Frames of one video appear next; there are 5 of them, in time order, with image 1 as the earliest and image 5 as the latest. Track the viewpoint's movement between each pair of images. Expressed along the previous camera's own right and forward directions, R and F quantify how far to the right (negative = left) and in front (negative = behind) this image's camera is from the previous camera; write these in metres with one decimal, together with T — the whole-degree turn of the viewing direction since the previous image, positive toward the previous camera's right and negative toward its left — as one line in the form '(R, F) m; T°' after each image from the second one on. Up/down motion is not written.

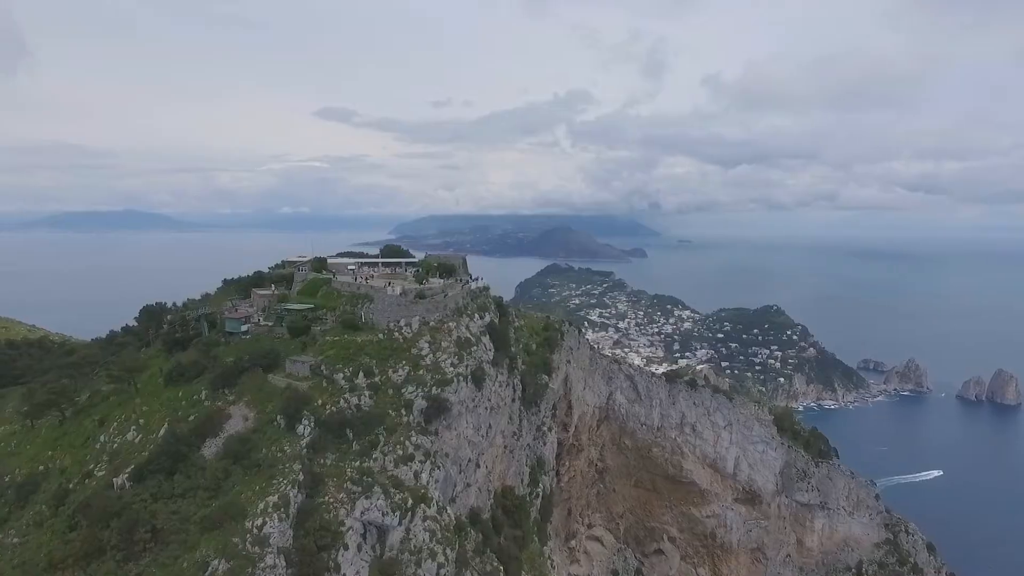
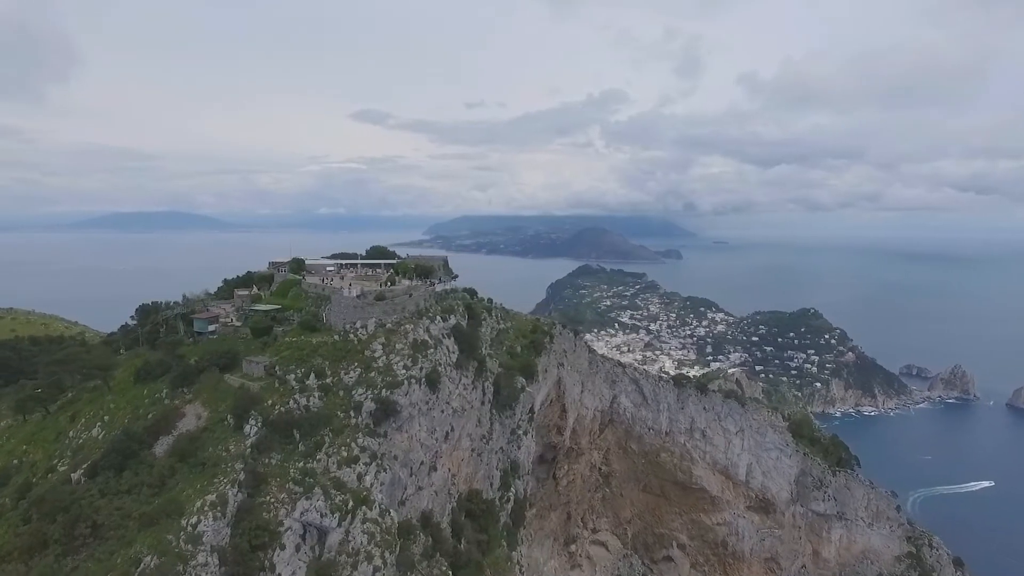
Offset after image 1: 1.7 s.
(+1.9, +0.2) m; -3°
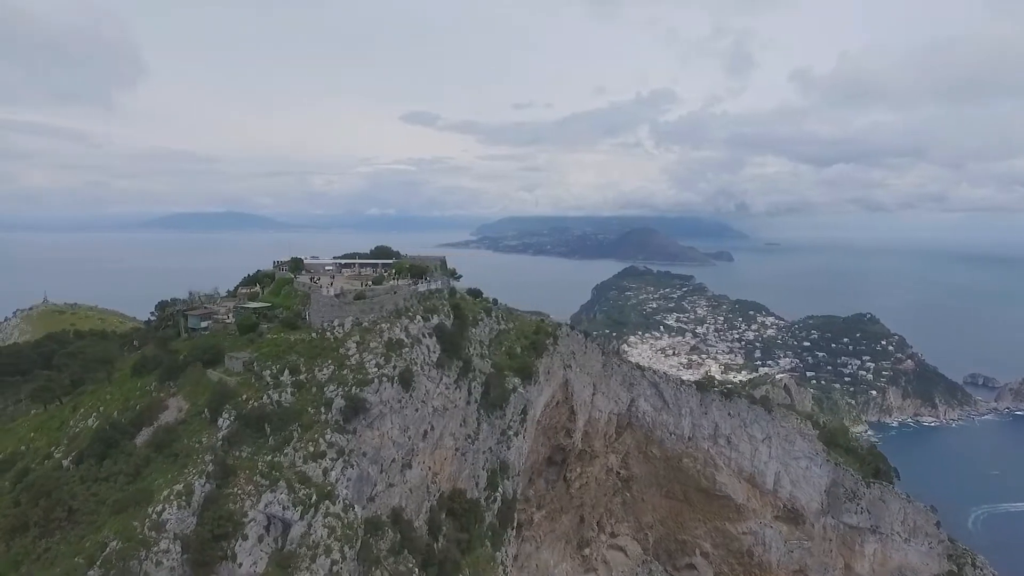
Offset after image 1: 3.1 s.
(+1.8, 0.0) m; -4°
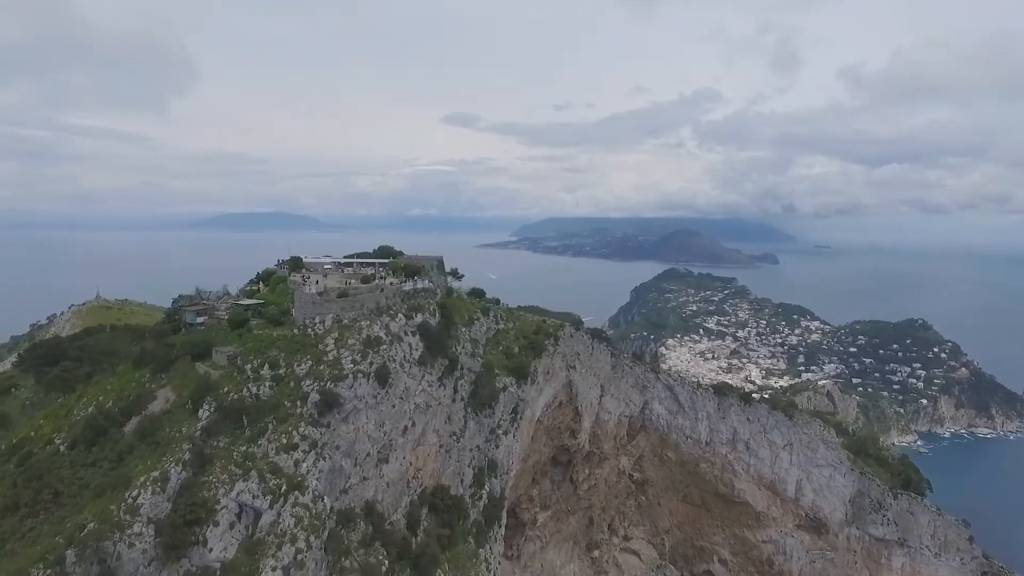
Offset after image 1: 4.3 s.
(+1.7, -0.1) m; -4°
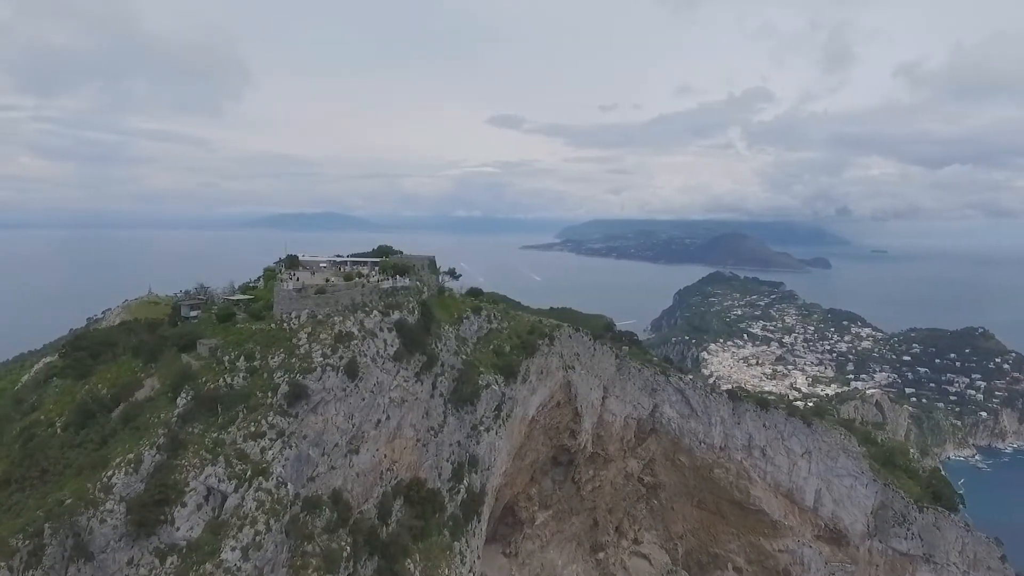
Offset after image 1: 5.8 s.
(+2.1, -0.3) m; -4°
